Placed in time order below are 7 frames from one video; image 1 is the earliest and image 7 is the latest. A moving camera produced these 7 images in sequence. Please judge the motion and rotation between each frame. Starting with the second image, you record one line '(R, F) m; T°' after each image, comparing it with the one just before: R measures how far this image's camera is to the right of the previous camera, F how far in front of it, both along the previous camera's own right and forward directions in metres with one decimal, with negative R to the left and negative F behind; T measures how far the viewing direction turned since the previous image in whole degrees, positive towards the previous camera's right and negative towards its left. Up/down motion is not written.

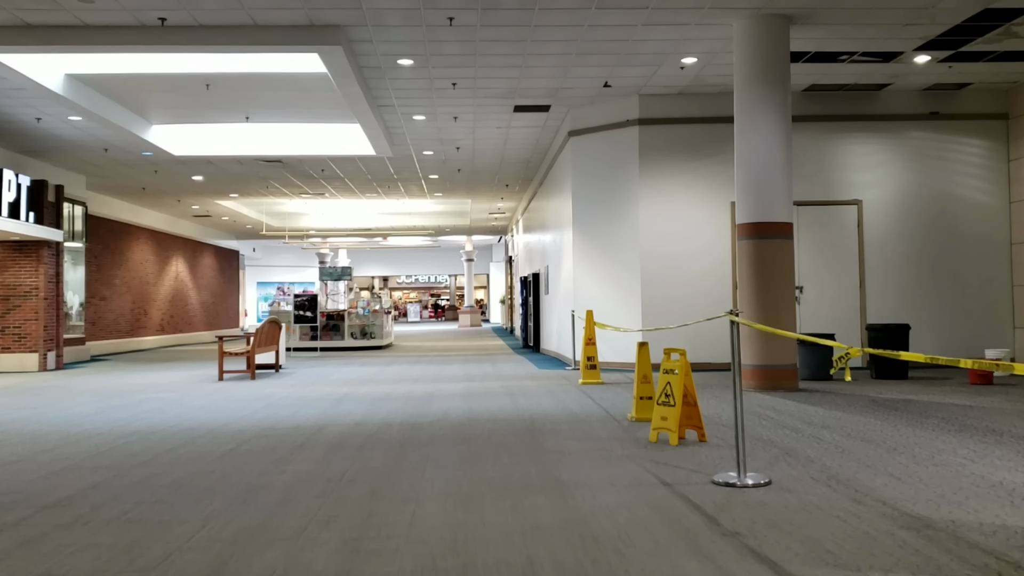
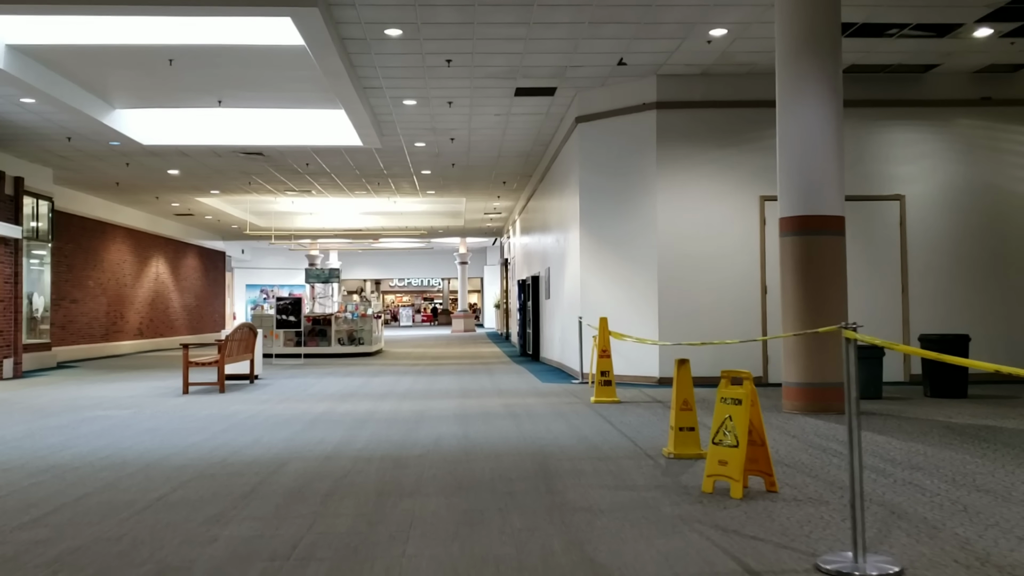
(-0.1, +1.2) m; 0°
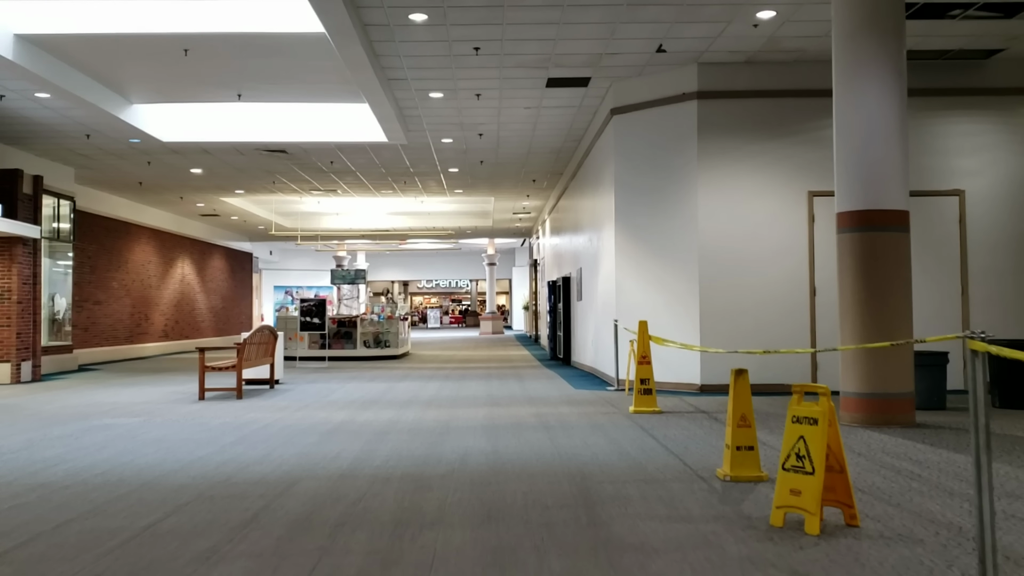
(0.0, +0.5) m; -2°
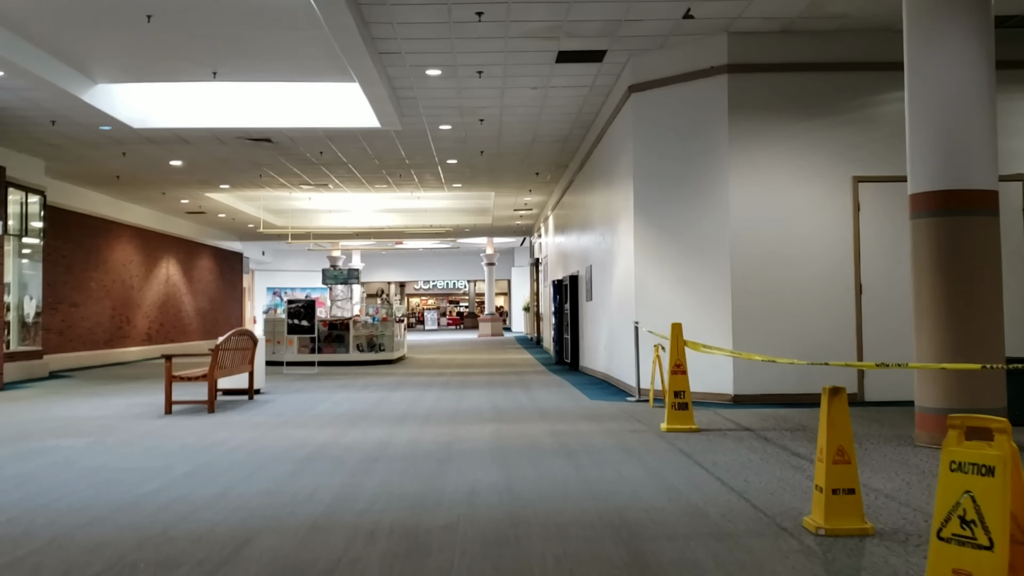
(-0.1, +1.1) m; 0°
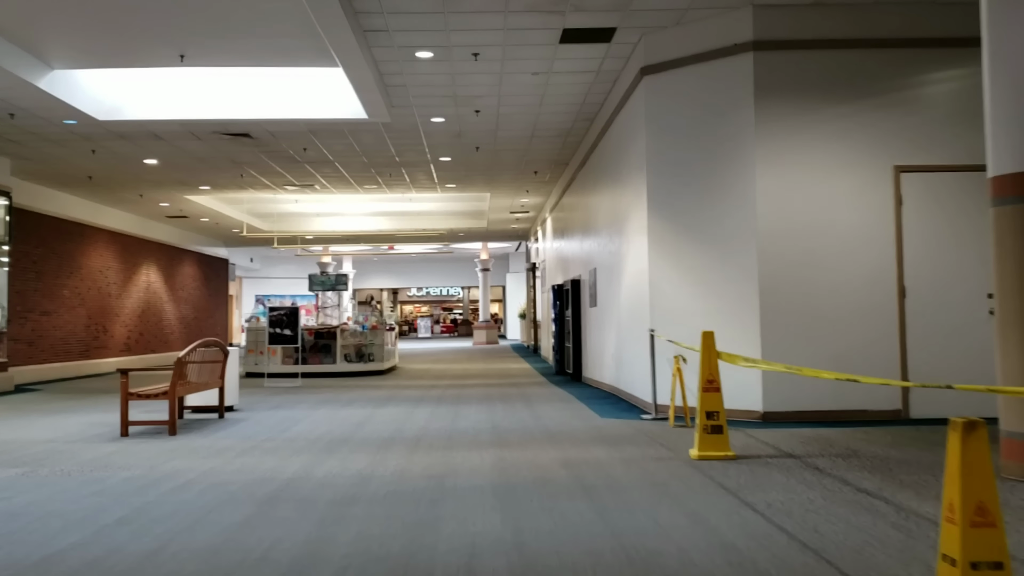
(-0.1, +0.9) m; 0°
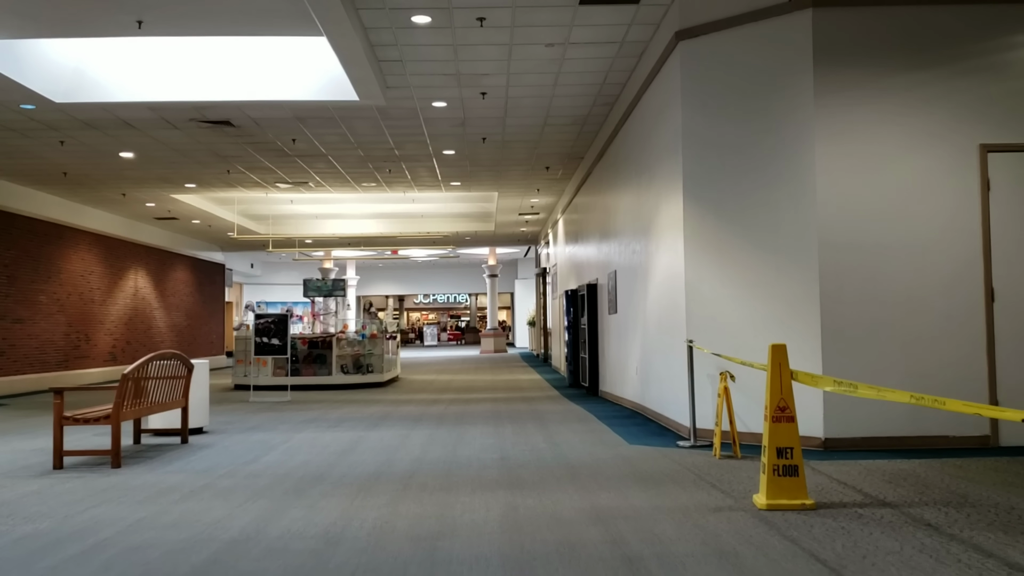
(0.0, +1.2) m; 0°
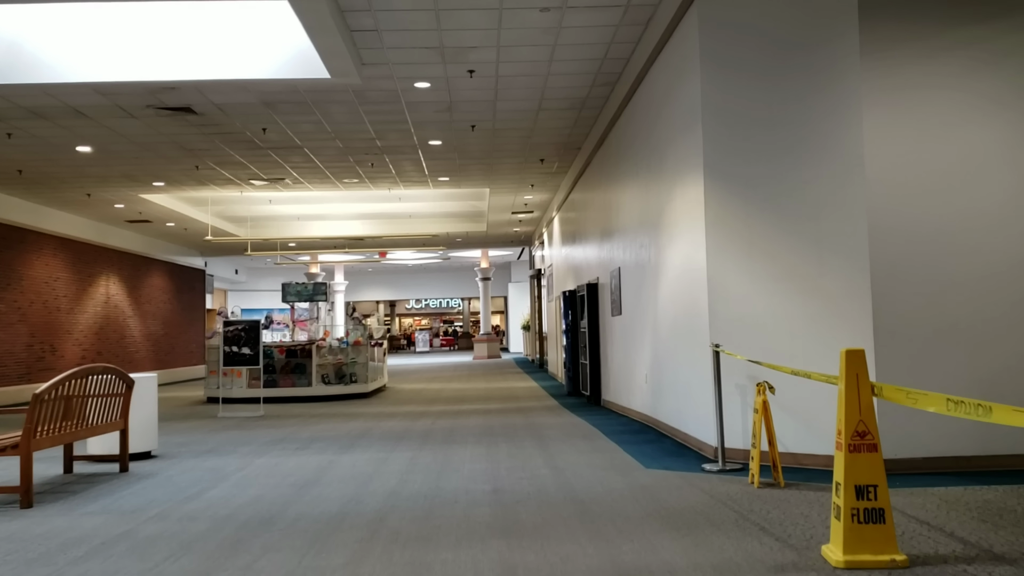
(0.0, +1.0) m; 0°
